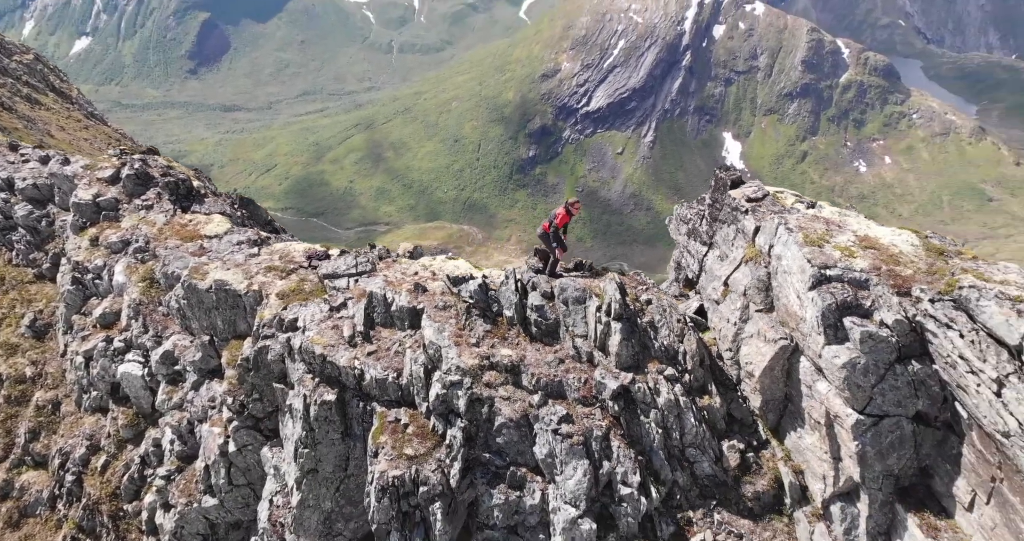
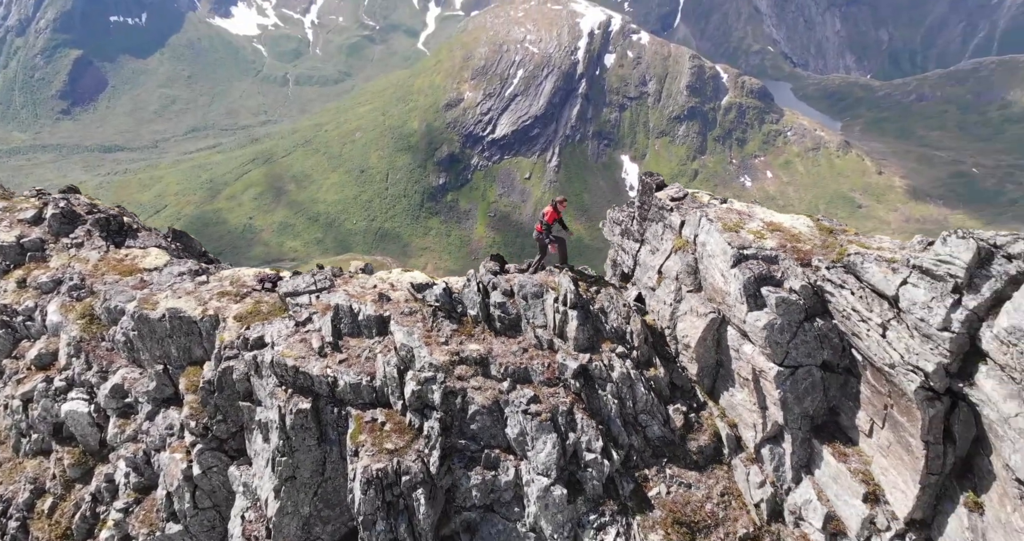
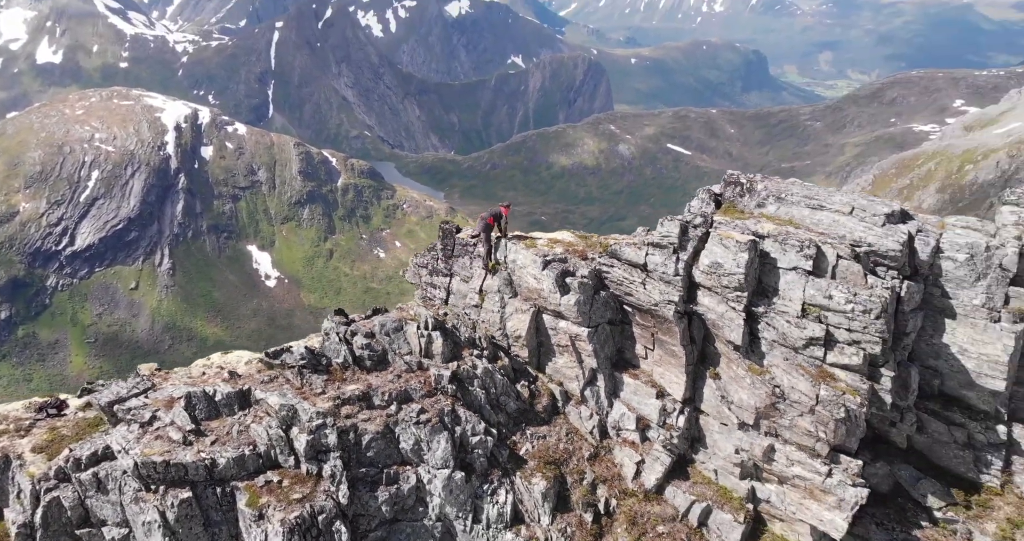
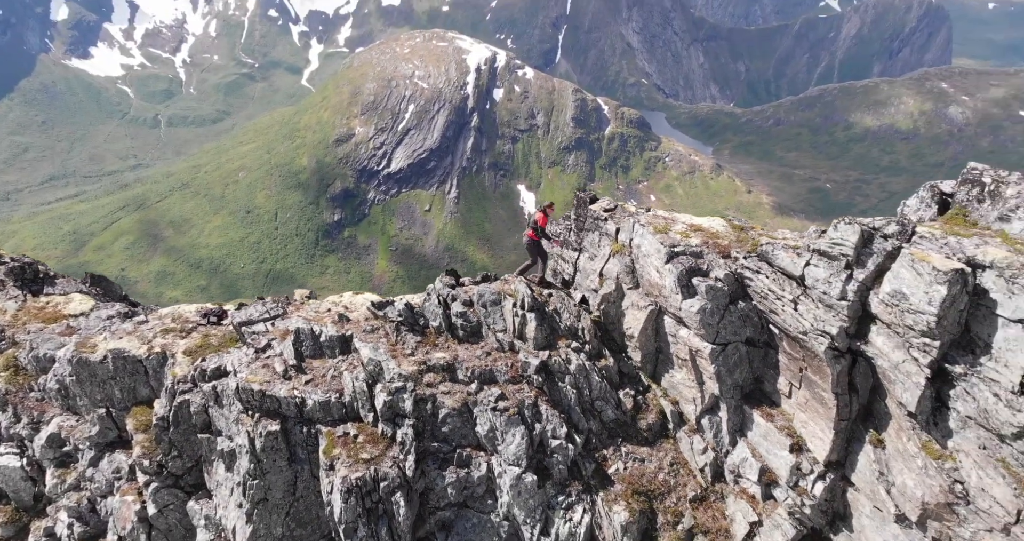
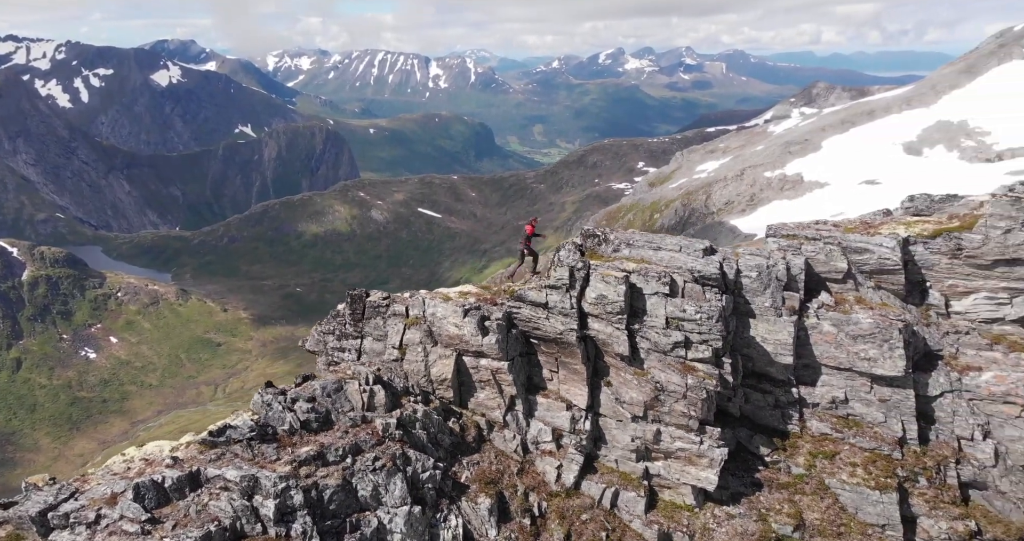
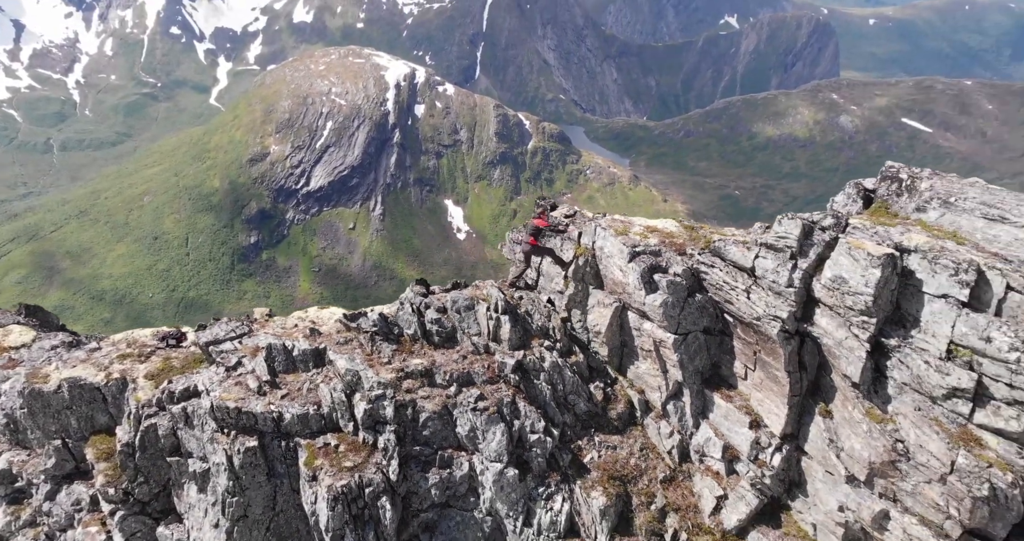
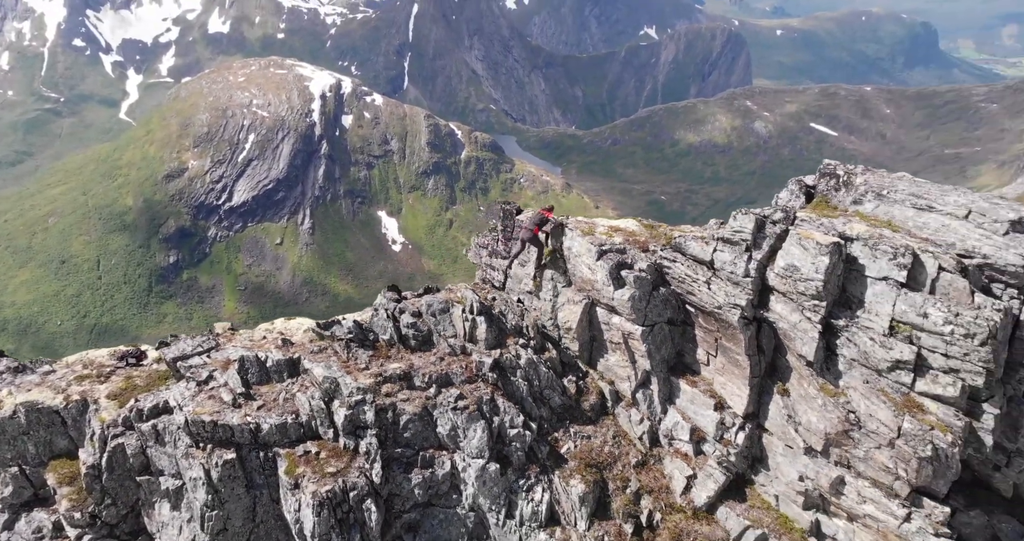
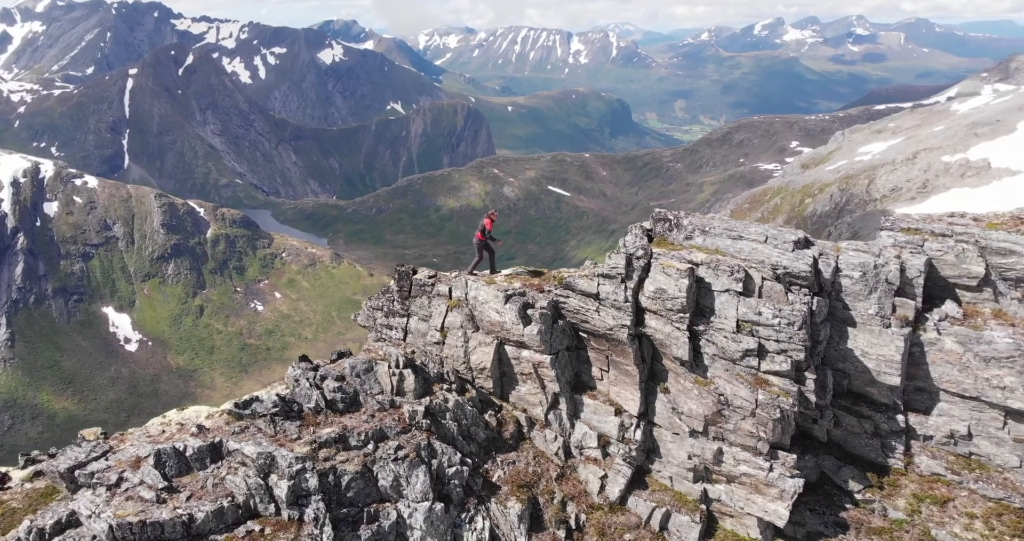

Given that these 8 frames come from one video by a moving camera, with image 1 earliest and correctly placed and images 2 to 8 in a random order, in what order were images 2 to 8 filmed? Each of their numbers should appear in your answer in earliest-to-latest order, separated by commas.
2, 4, 6, 7, 3, 8, 5
